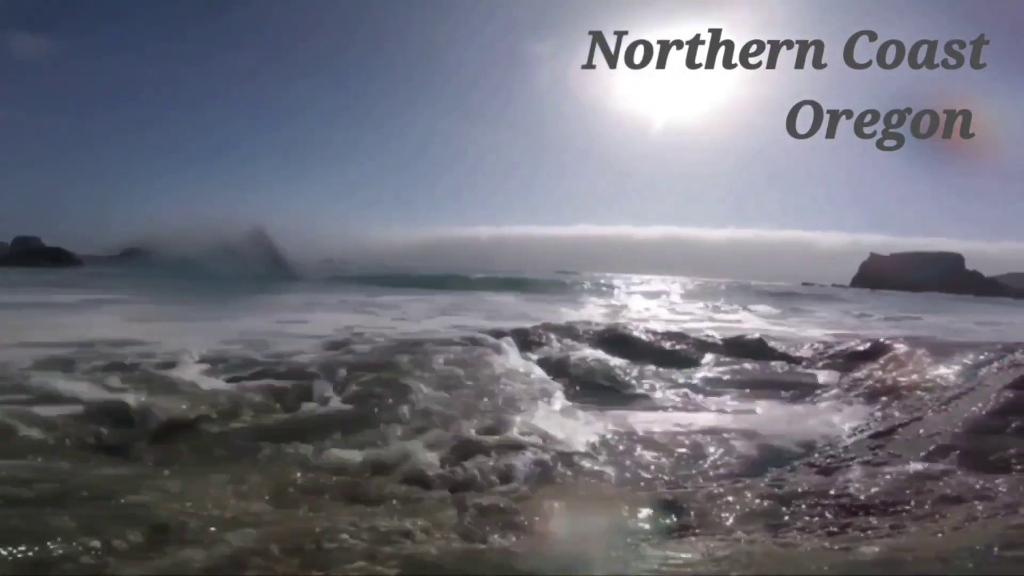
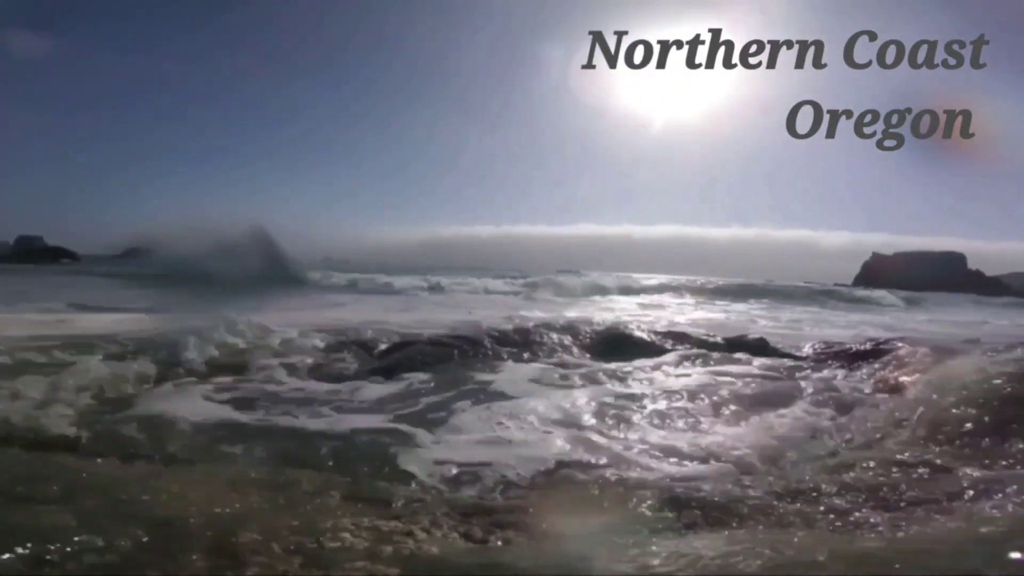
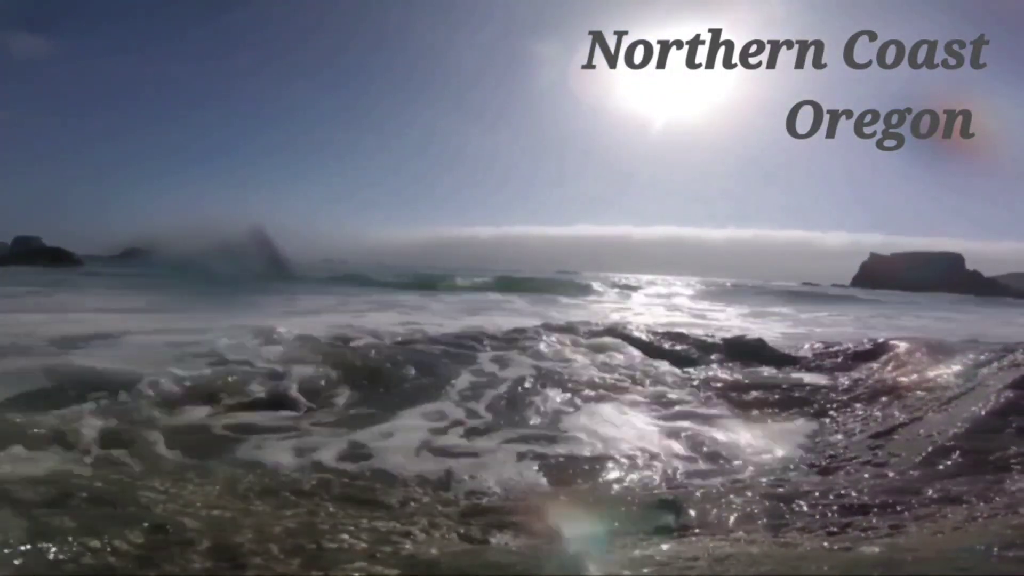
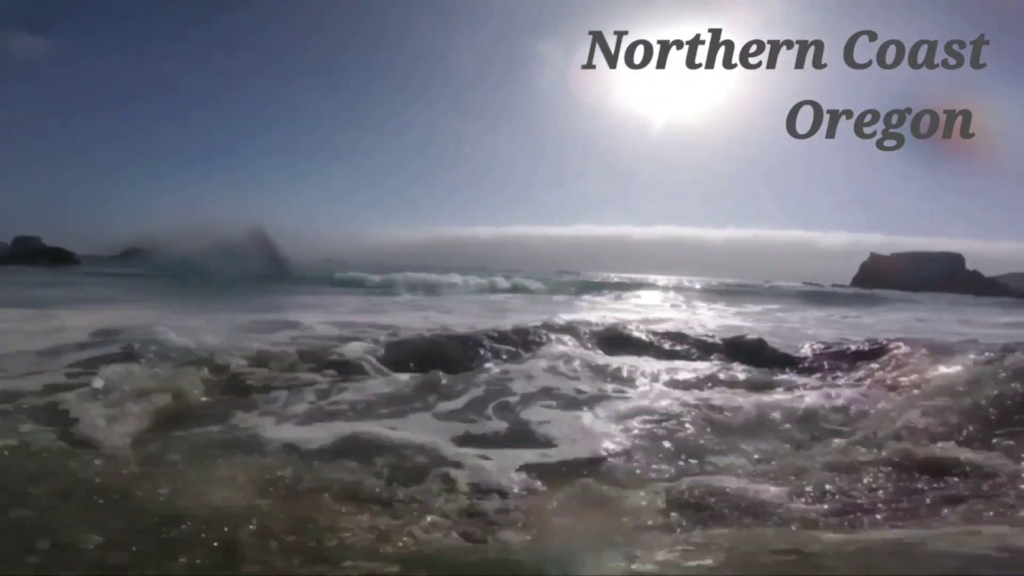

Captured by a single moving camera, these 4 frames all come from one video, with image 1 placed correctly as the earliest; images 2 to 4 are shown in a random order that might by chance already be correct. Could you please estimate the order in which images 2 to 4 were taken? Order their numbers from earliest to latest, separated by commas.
3, 4, 2
